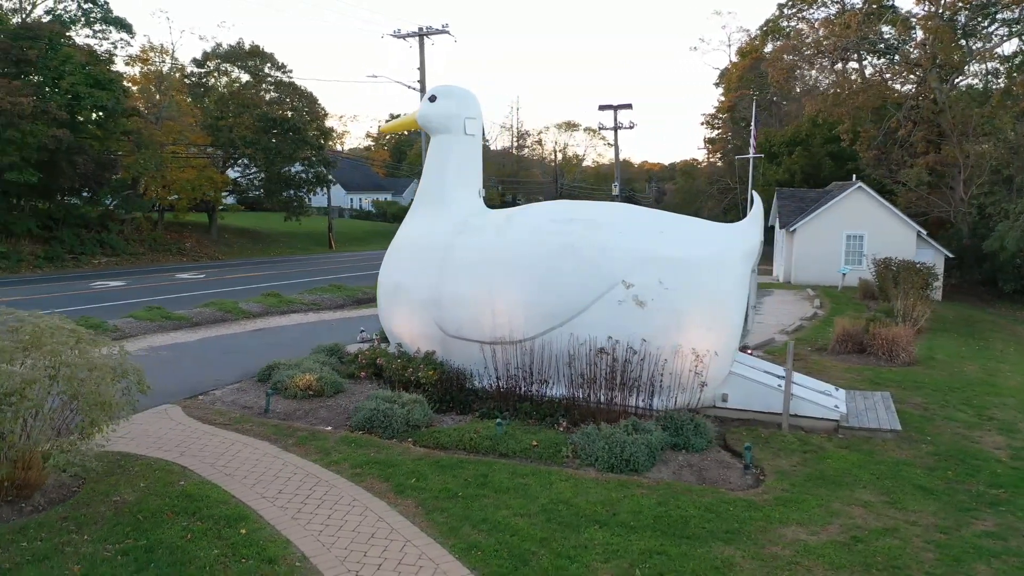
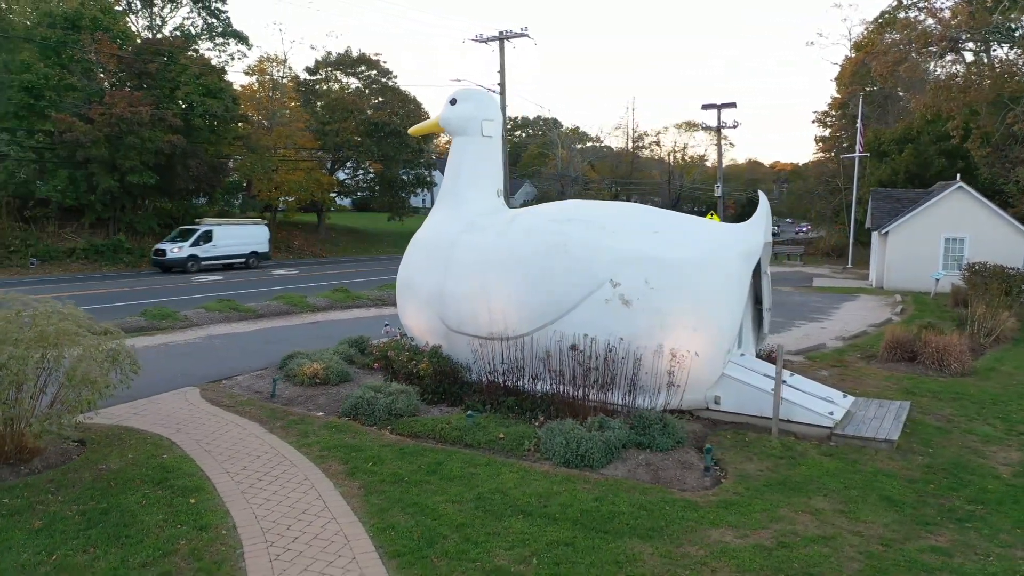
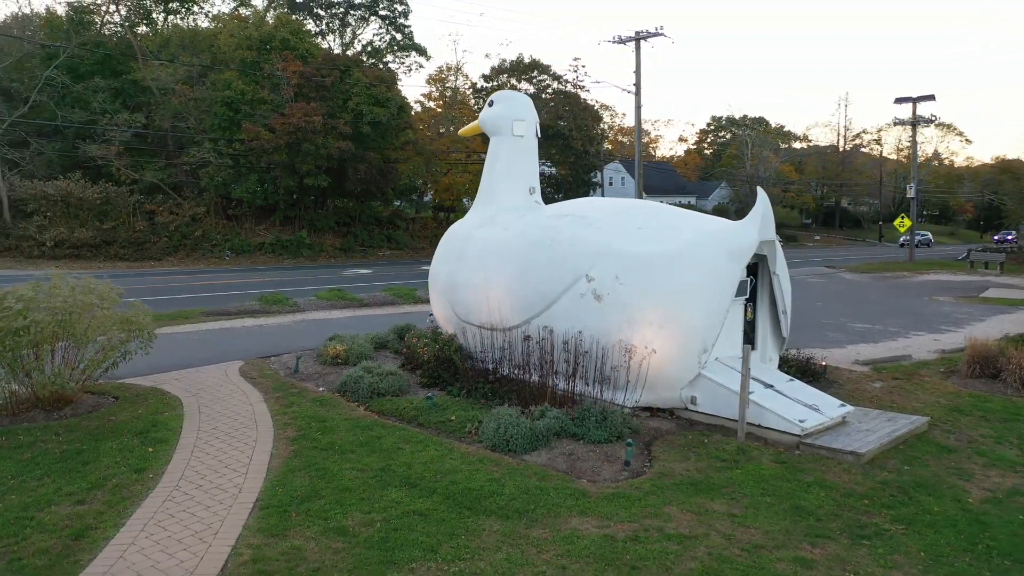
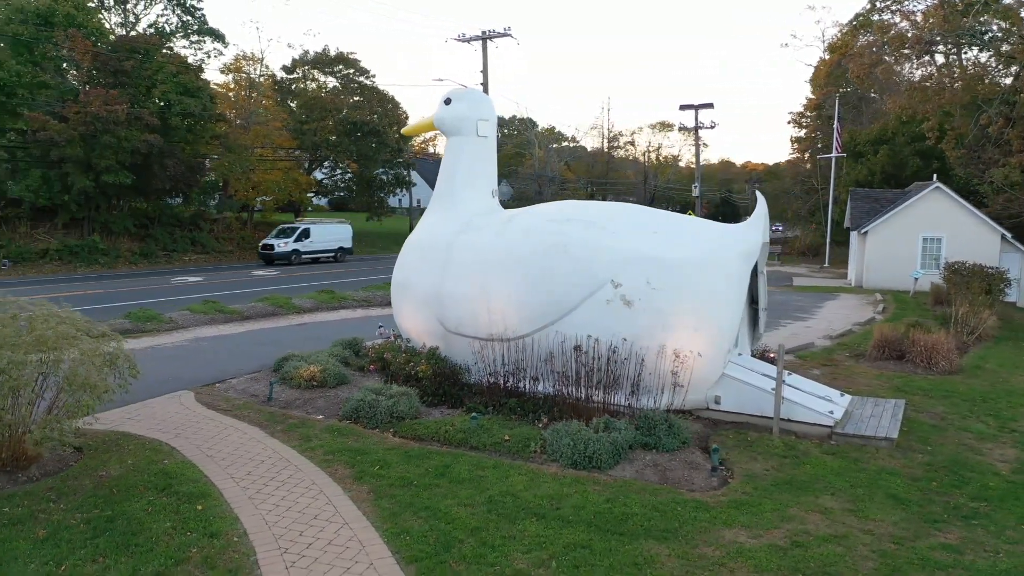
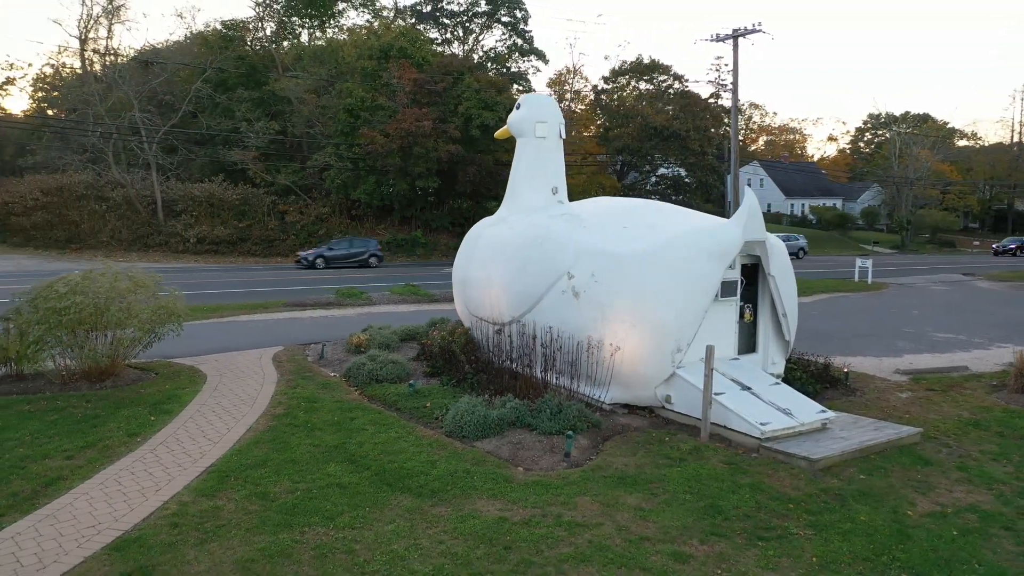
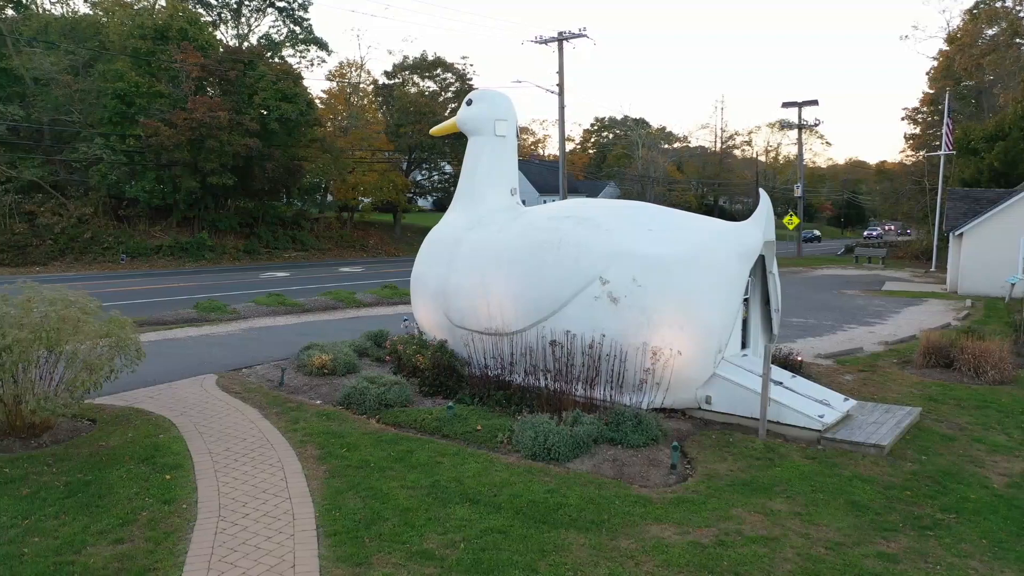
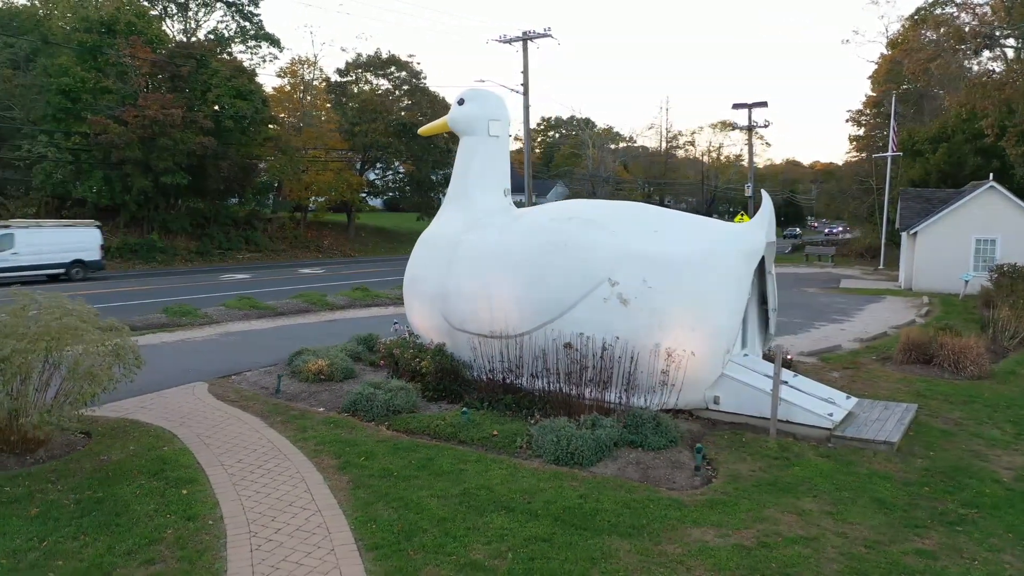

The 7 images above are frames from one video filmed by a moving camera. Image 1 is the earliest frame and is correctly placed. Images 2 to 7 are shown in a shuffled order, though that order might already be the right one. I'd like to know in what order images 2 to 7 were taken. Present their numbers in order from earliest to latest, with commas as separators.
4, 2, 7, 6, 3, 5
